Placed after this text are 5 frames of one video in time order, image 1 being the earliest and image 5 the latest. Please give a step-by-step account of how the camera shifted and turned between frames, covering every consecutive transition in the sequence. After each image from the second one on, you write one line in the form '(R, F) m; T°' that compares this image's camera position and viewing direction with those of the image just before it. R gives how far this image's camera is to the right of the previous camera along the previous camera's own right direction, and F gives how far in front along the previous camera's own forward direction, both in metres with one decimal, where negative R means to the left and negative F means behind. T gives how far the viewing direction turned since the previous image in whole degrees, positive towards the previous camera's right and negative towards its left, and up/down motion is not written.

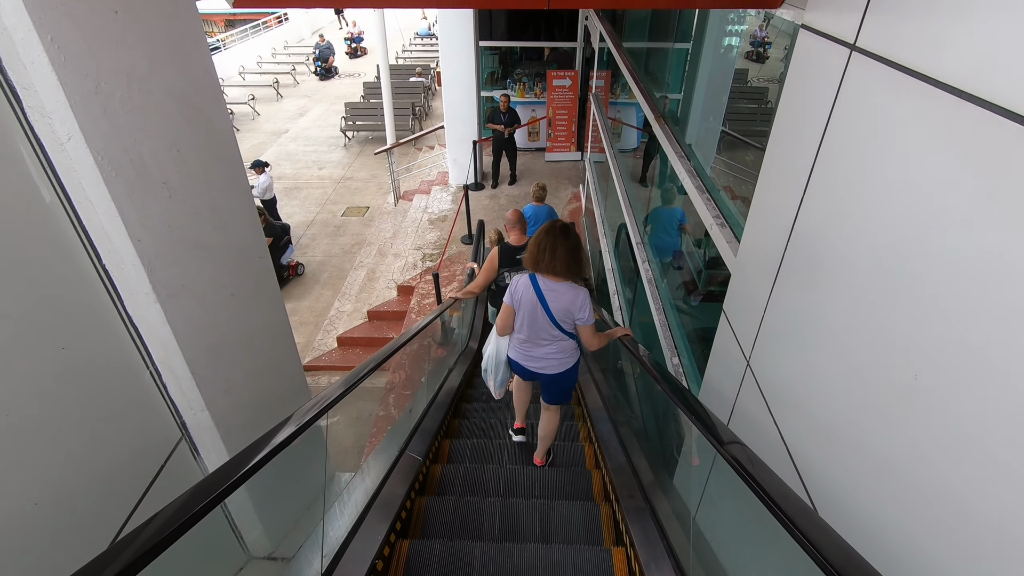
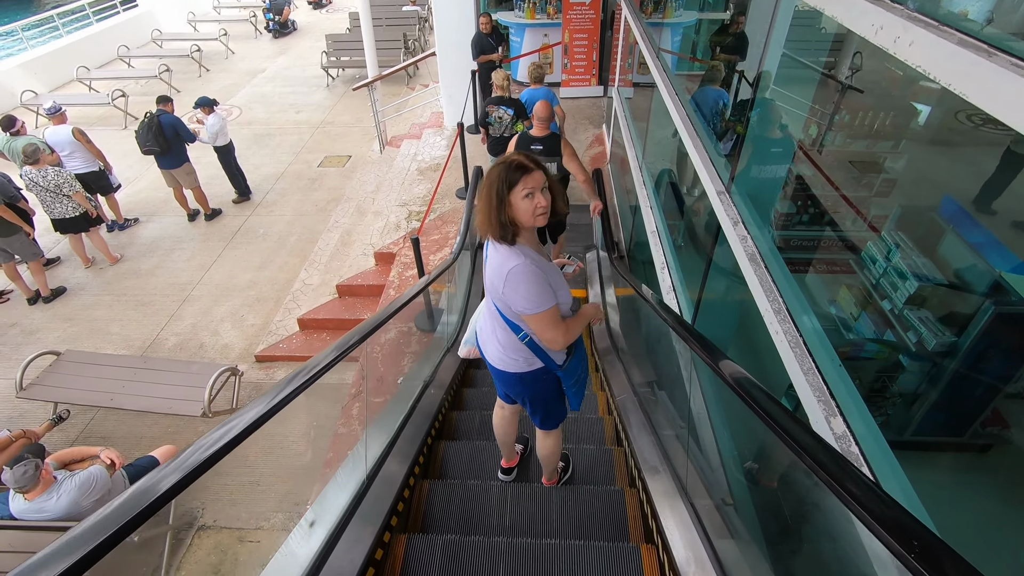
(0.0, +1.5) m; -1°
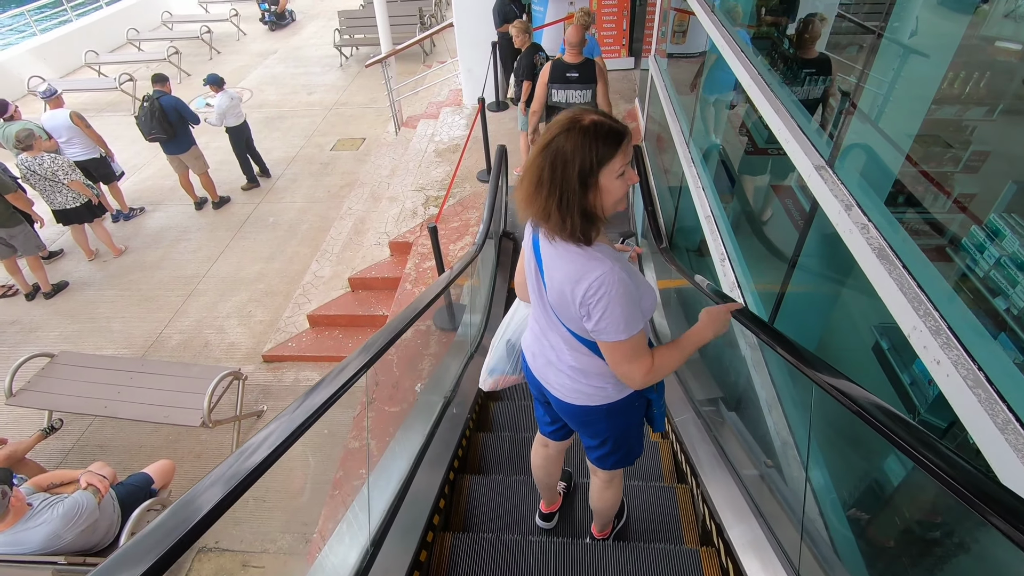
(-0.1, +0.5) m; -2°
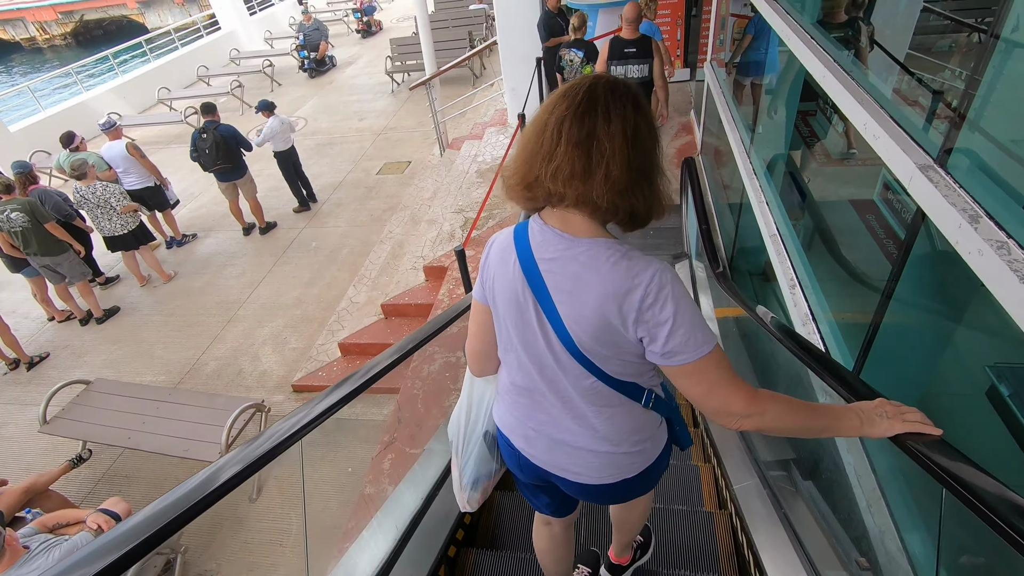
(+0.2, +0.4) m; -6°
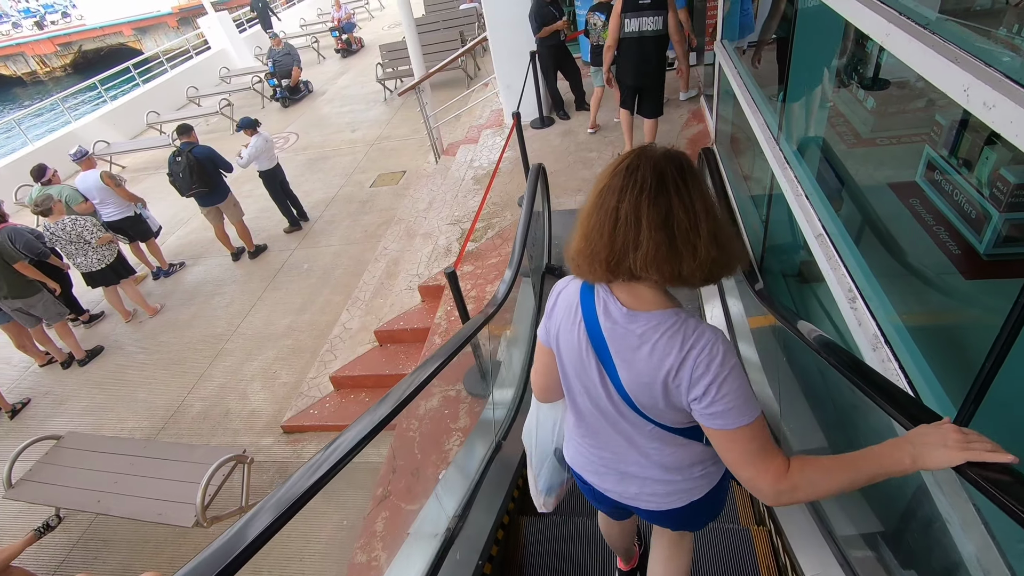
(+0.1, +0.5) m; -1°
